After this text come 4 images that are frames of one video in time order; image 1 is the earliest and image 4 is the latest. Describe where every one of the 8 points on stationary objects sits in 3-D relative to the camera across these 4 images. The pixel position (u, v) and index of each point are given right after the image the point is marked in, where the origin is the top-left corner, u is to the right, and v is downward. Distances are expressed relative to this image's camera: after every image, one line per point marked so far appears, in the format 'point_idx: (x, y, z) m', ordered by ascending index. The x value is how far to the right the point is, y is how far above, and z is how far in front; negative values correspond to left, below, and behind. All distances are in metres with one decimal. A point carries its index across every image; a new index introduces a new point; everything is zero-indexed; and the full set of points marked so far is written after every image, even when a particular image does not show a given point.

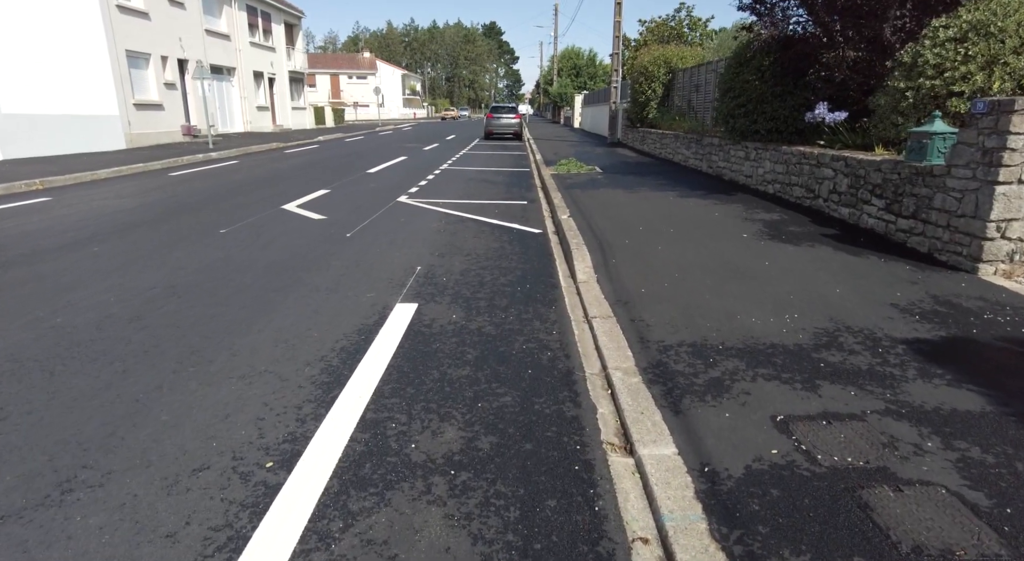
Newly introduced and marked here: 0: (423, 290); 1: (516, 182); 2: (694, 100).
0: (-0.8, -0.1, +5.5) m
1: (+0.1, +2.3, +14.2) m
2: (+5.2, +5.1, +17.5) m
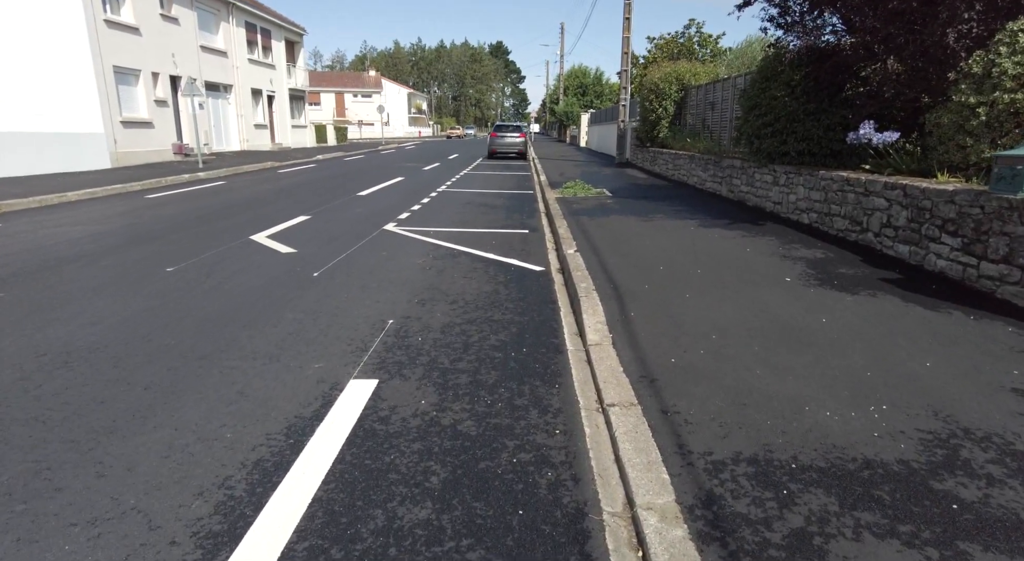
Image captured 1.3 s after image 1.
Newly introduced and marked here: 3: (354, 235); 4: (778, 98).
0: (-0.9, -0.5, +4.3) m
1: (+0.1, +1.6, +13.1) m
2: (+5.3, +4.3, +16.4) m
3: (-2.4, +0.7, +9.1) m
4: (+4.3, +3.0, +9.9) m
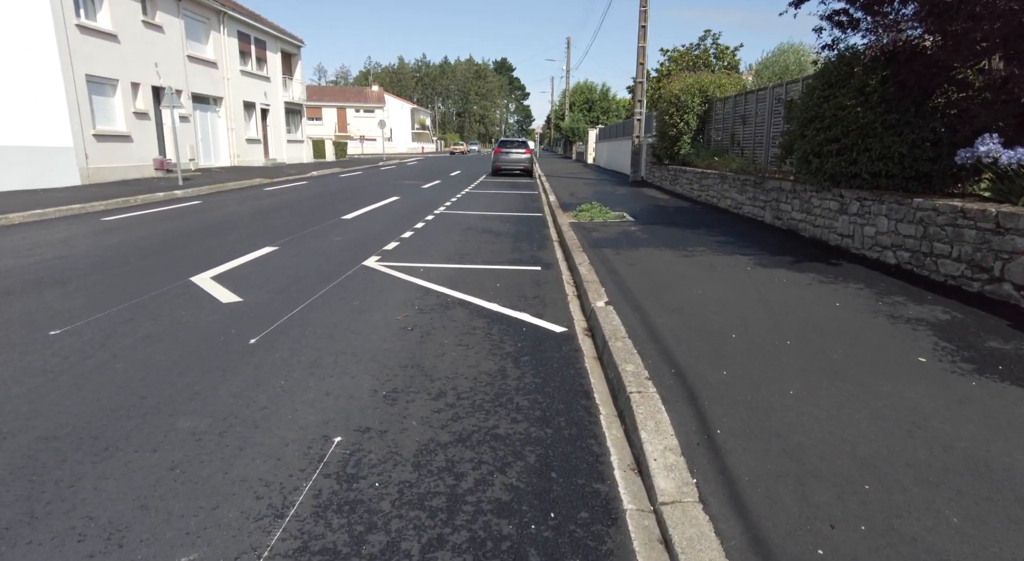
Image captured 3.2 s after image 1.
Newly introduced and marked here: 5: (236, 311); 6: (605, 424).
0: (-0.8, -1.0, +2.5) m
1: (+0.2, +0.9, +11.3) m
2: (+5.5, +3.5, +14.6) m
3: (-2.2, +0.1, +7.3) m
4: (+4.4, +2.3, +8.1) m
5: (-2.6, -0.3, +5.8) m
6: (+0.5, -0.8, +3.5) m
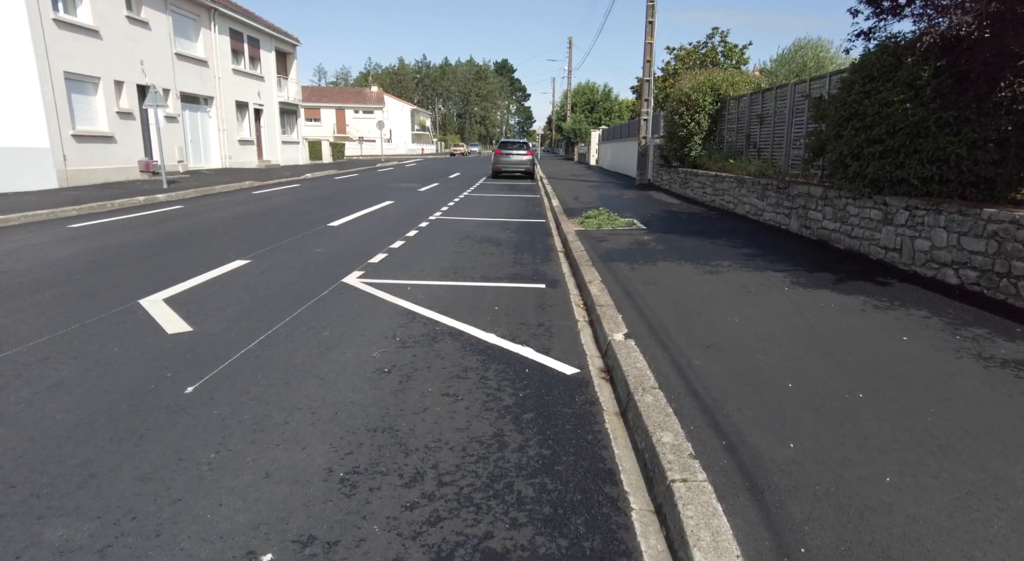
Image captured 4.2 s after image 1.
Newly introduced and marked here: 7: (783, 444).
0: (-0.8, -1.2, +1.5) m
1: (+0.2, +0.6, +10.3) m
2: (+5.5, +3.2, +13.7) m
3: (-2.2, -0.2, +6.4) m
4: (+4.4, +2.1, +7.1) m
5: (-2.6, -0.5, +4.8) m
6: (+0.5, -1.0, +2.6) m
7: (+1.4, -0.8, +3.1) m
